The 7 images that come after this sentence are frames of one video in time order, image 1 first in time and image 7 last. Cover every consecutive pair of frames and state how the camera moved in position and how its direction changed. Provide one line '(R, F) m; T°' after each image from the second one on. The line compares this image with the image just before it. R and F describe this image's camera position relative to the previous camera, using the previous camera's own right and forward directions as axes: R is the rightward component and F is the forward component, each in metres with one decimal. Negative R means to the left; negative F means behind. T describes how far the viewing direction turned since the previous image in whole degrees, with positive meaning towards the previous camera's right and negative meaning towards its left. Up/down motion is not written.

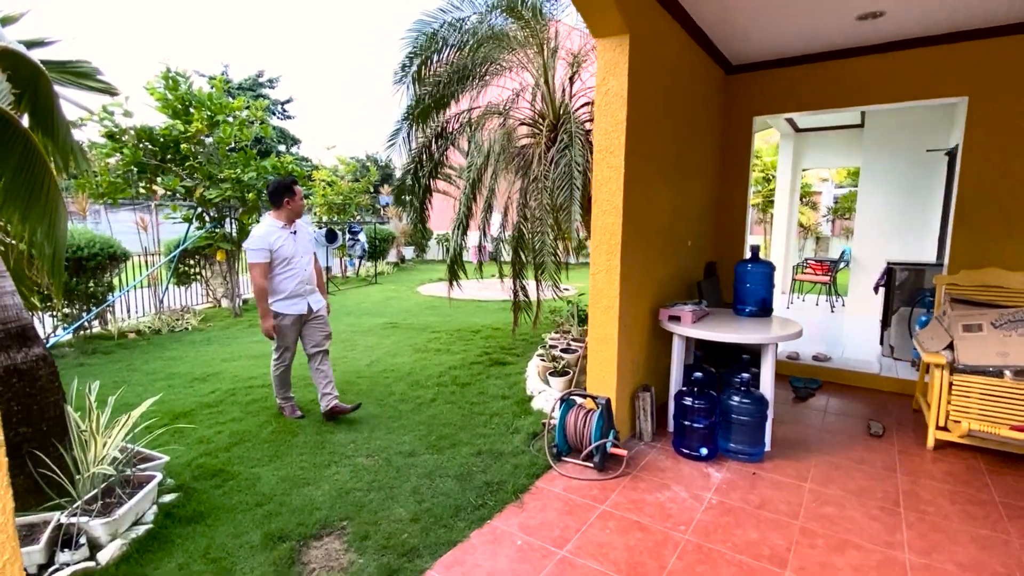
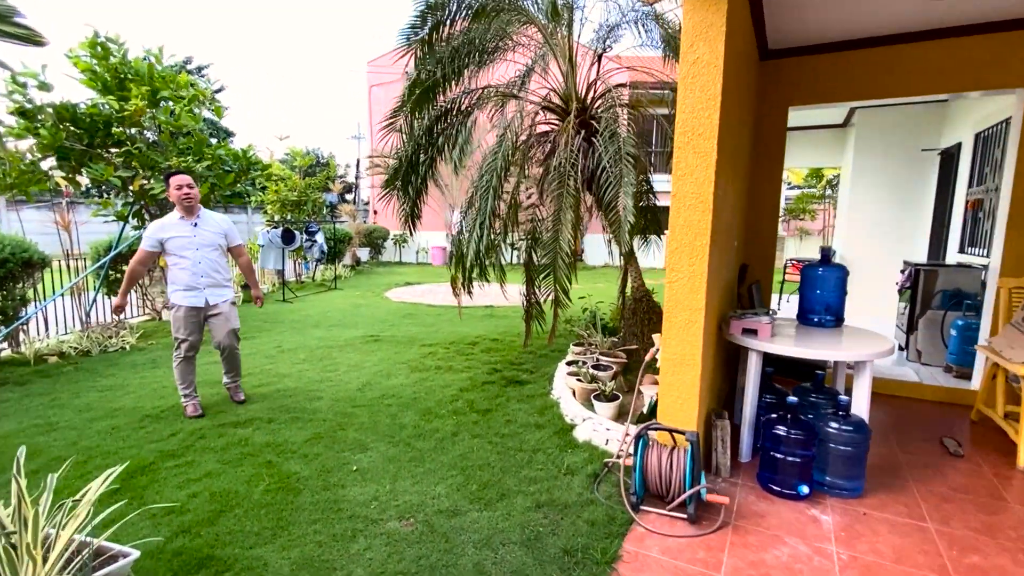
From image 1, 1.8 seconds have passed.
(-0.6, +0.6) m; +6°
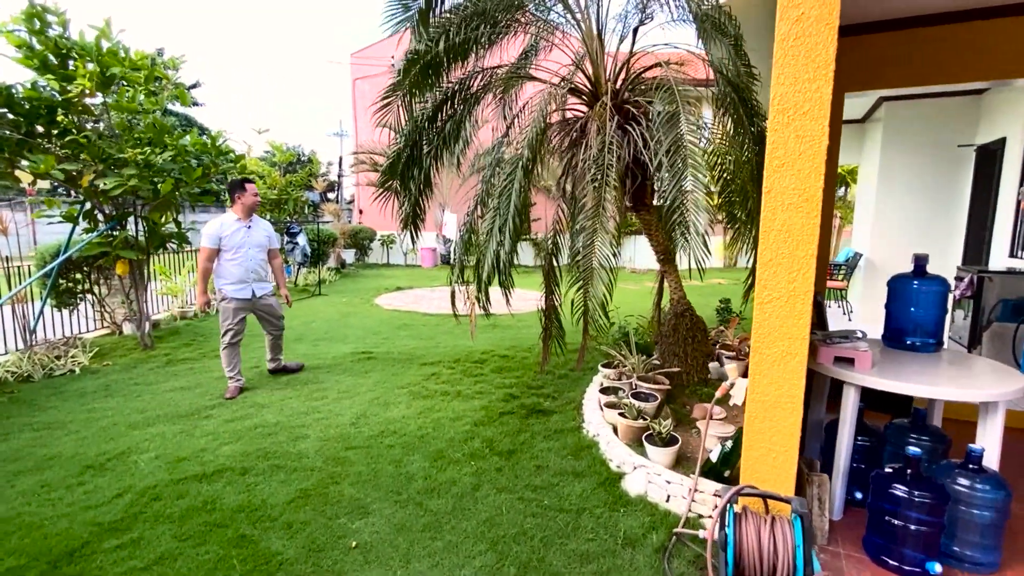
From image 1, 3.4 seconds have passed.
(-0.2, +0.6) m; +2°
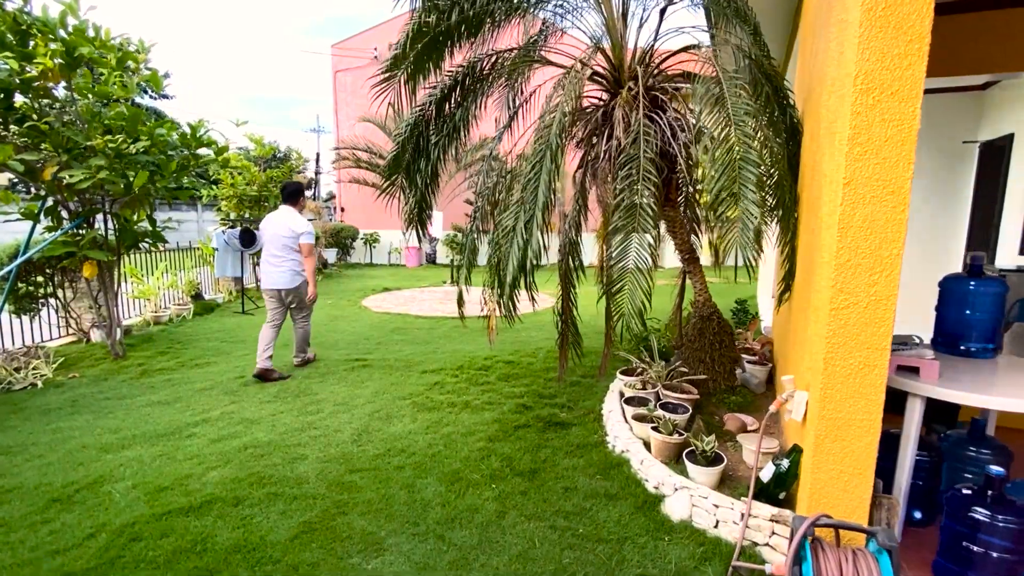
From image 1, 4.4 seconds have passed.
(-0.2, +0.3) m; +2°
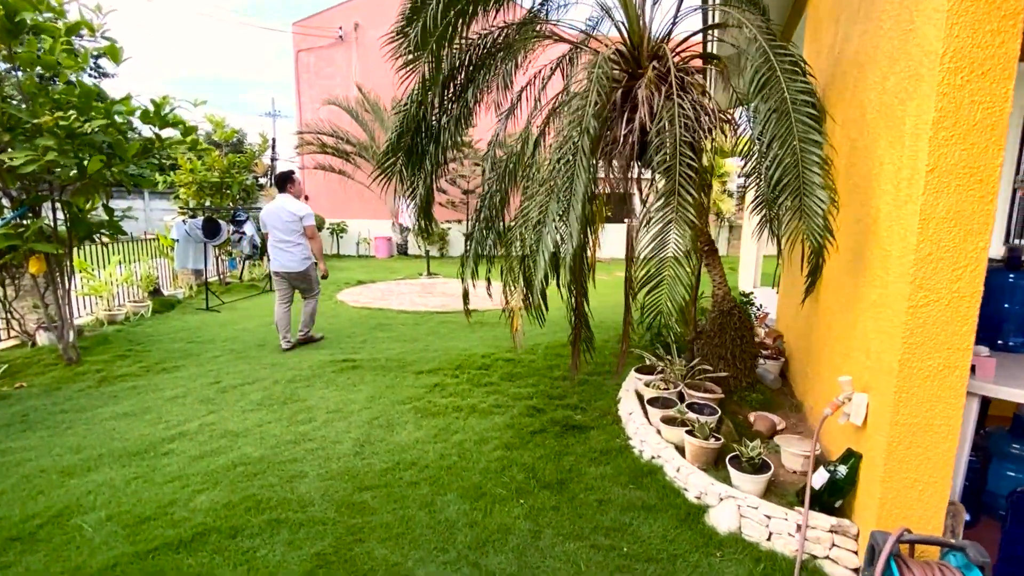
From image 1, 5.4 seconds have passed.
(-0.3, +0.2) m; +4°
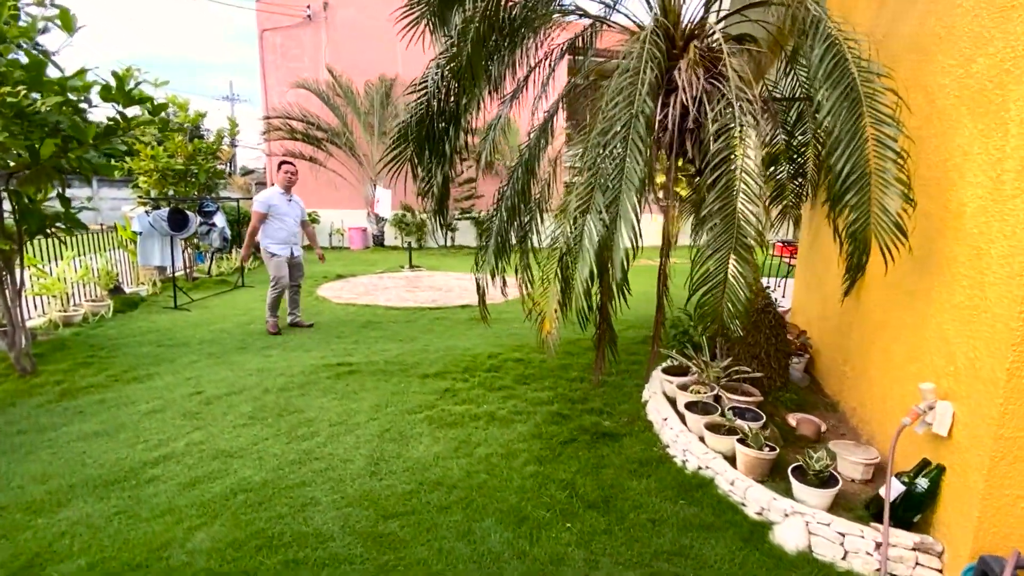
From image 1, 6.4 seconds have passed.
(-0.3, +0.3) m; +4°
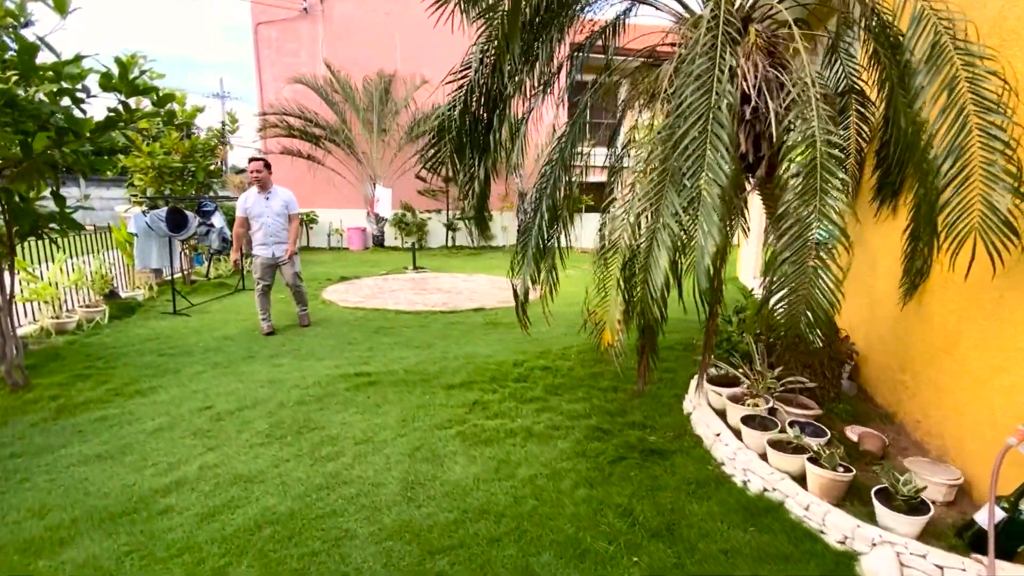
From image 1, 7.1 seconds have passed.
(-0.2, +0.2) m; +1°
